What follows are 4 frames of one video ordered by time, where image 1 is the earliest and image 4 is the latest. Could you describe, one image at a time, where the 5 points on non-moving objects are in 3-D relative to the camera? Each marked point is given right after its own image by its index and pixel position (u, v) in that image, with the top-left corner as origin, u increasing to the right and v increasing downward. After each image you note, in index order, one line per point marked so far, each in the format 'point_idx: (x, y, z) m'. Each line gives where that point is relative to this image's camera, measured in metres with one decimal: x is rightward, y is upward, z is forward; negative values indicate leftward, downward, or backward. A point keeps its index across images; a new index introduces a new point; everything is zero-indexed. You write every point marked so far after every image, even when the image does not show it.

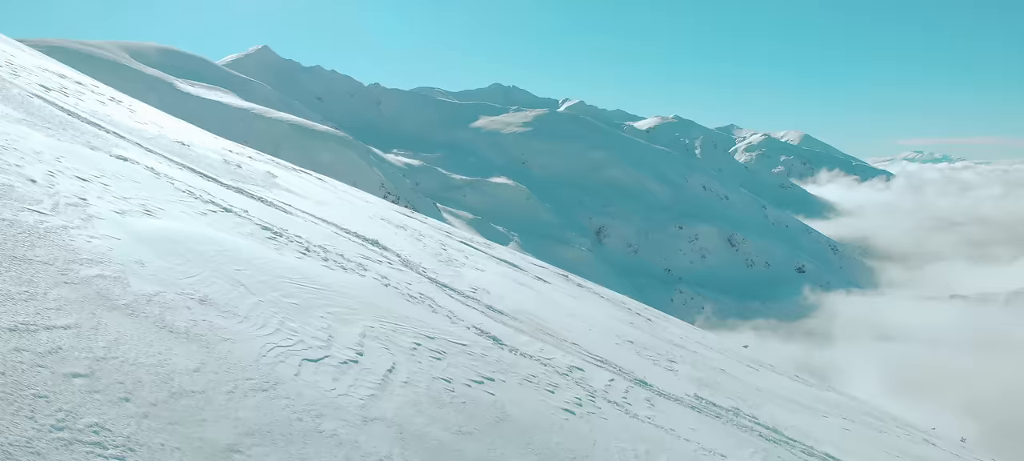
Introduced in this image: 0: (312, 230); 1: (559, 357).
0: (-5.3, 0.0, +14.2) m
1: (+1.2, -3.2, +13.3) m
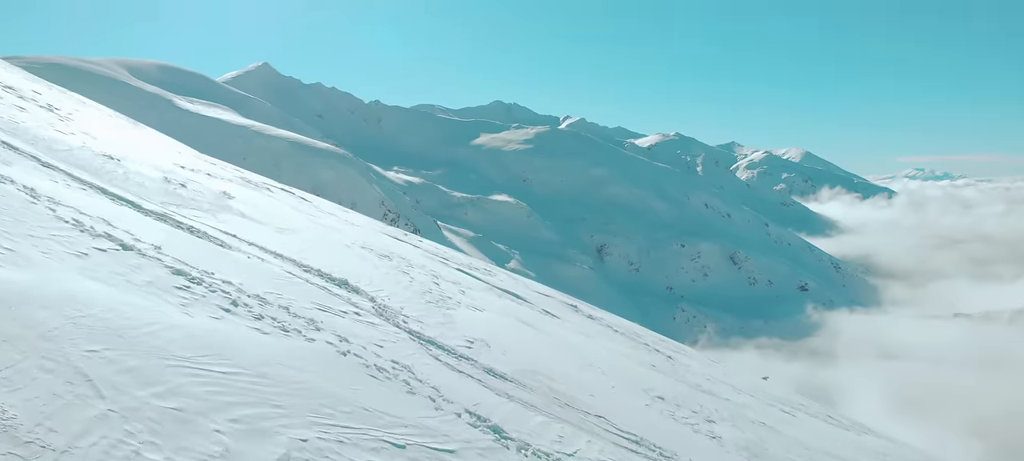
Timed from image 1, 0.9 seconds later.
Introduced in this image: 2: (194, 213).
0: (-5.2, -0.8, +10.7) m
1: (+1.3, -3.9, +9.7) m
2: (-7.9, +0.4, +13.2) m
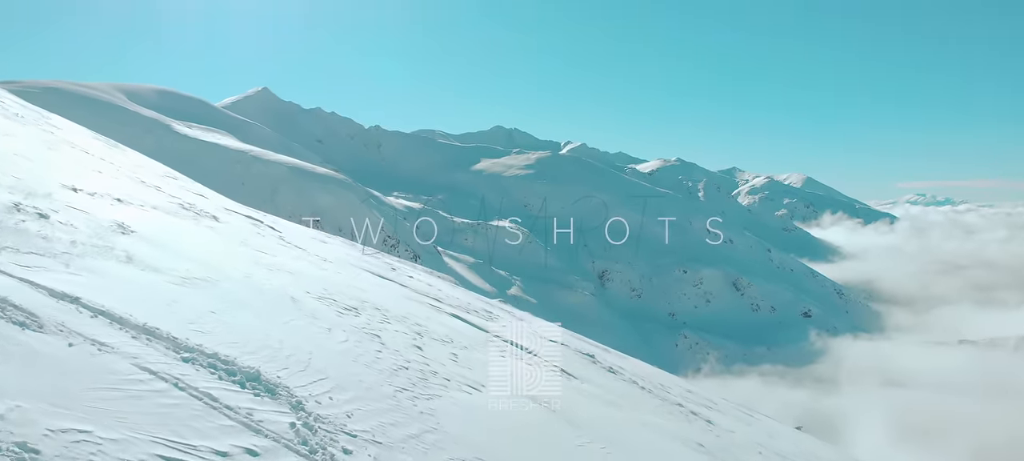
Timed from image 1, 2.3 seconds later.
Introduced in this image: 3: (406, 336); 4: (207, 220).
0: (-4.9, -1.6, +5.9) m
1: (+1.5, -4.7, +4.7) m
2: (-7.6, -0.5, +8.4) m
3: (-2.8, -2.8, +13.8) m
4: (-10.3, +0.3, +18.1) m
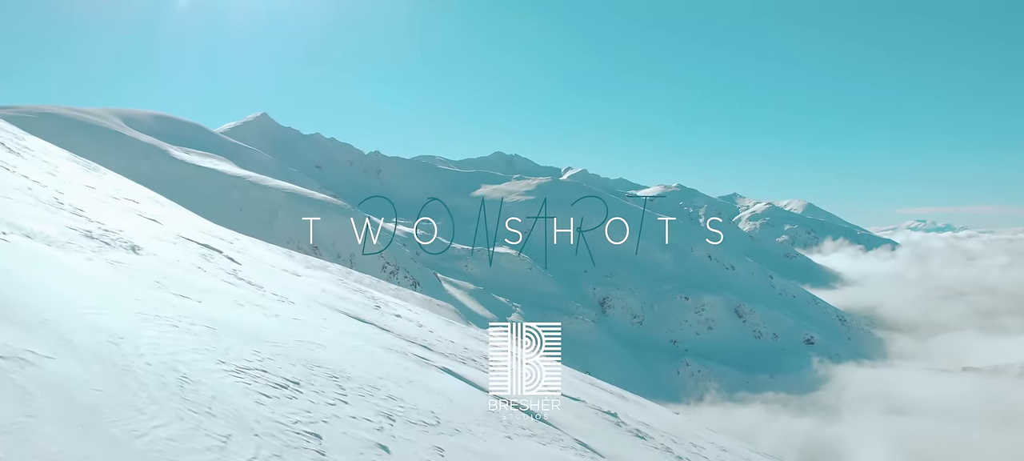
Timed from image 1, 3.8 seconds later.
0: (-4.7, -1.9, +1.5) m
1: (+1.7, -4.9, +0.1) m
2: (-7.4, -0.9, +4.1) m
3: (-2.6, -3.5, +9.3) m
4: (-10.1, -0.6, +13.7) m
